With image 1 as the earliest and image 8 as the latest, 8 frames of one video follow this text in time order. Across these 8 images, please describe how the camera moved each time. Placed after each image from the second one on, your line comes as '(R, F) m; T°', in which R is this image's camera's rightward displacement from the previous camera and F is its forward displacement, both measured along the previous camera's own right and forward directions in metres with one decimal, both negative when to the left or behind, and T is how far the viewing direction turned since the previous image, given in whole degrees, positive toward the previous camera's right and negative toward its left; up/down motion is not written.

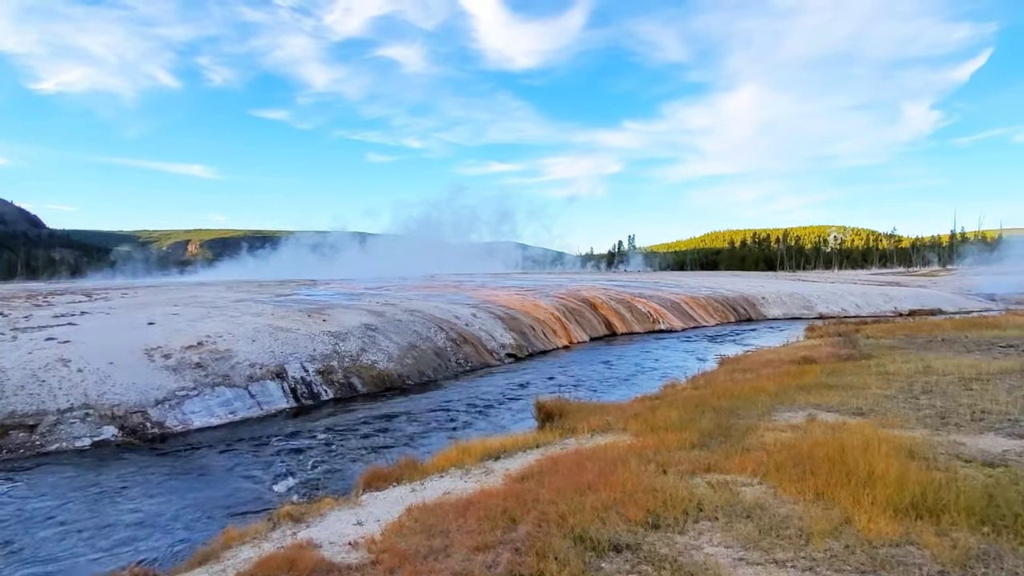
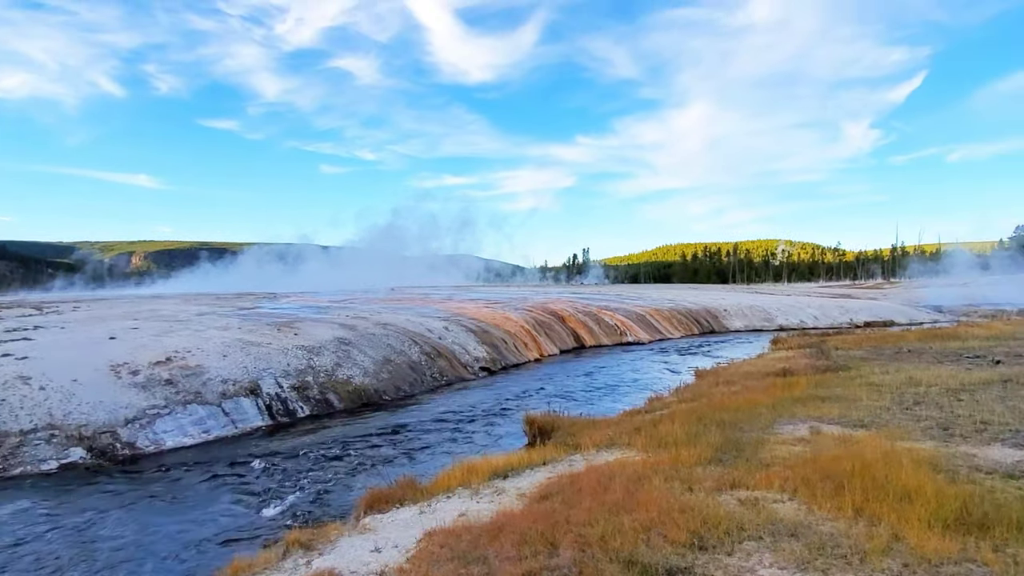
(-0.8, +0.3) m; +4°
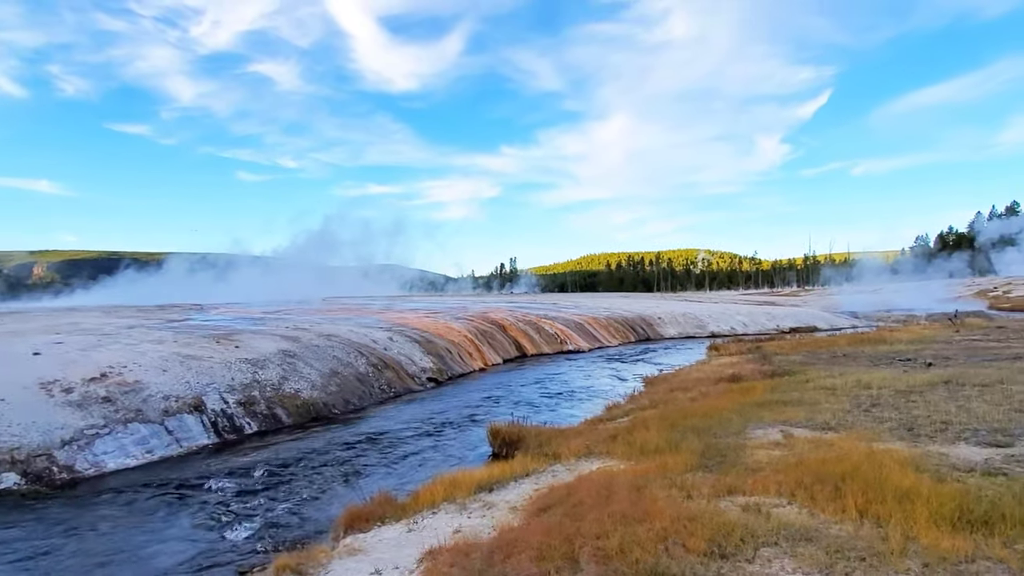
(-0.8, +0.3) m; +6°
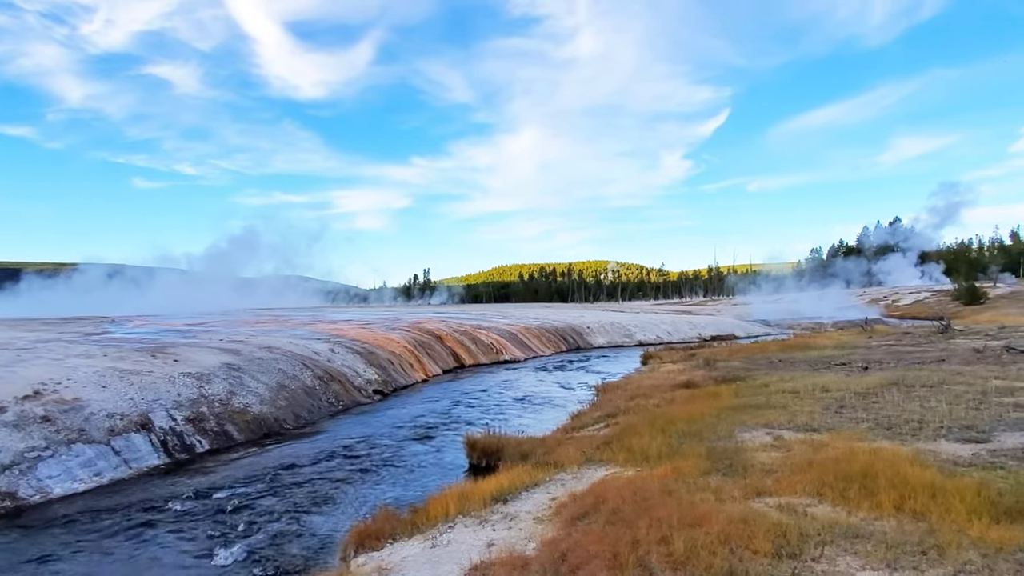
(-1.4, +0.3) m; +7°
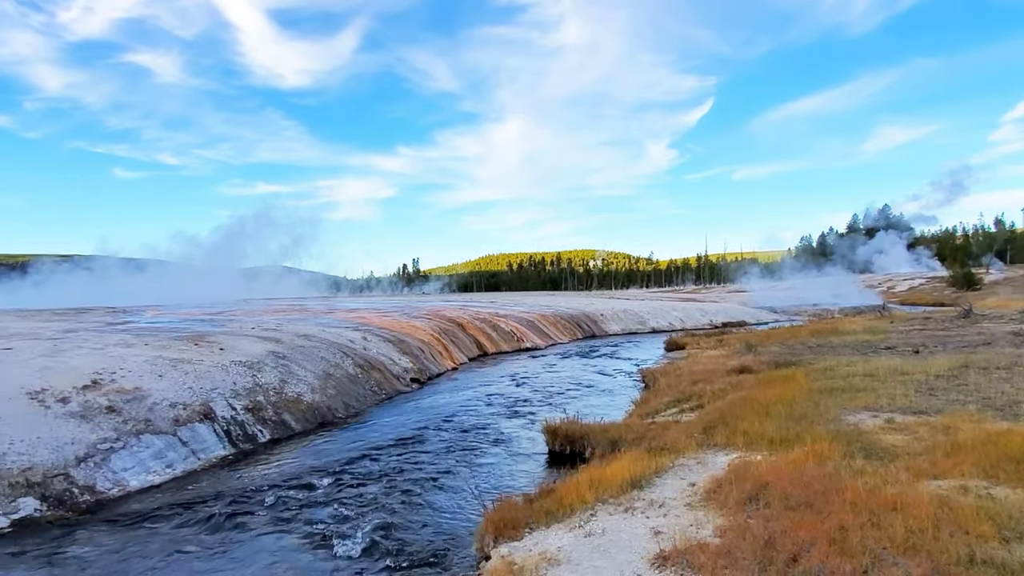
(-1.9, +0.4) m; +1°
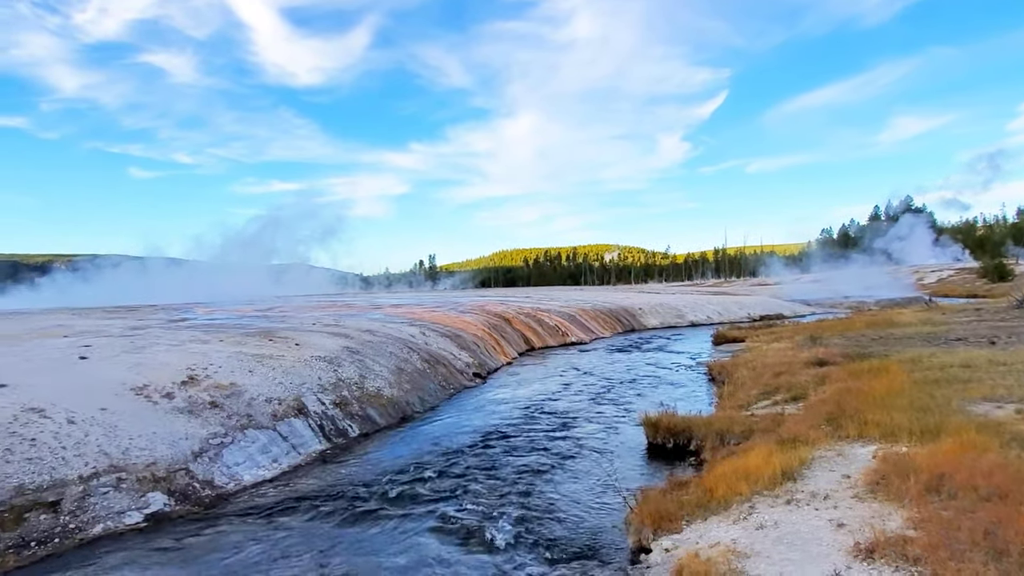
(-1.7, +0.1) m; -1°
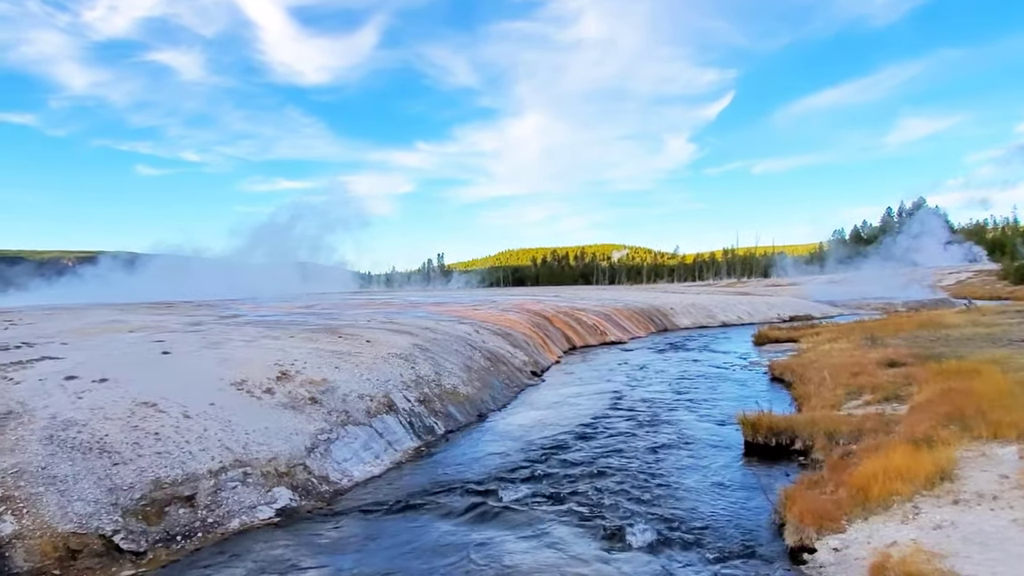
(-1.9, +0.1) m; 0°
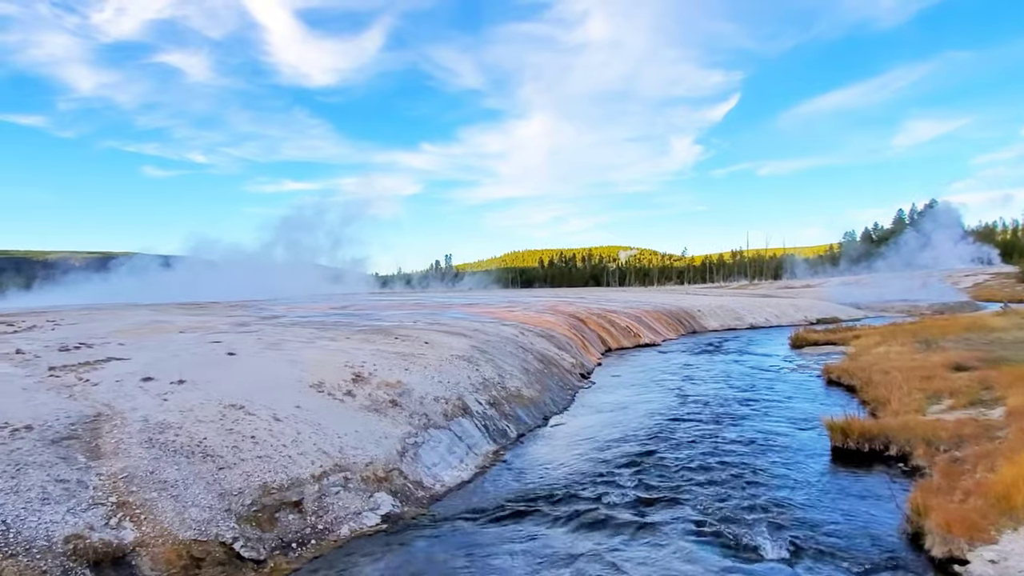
(-1.5, +0.3) m; 0°
